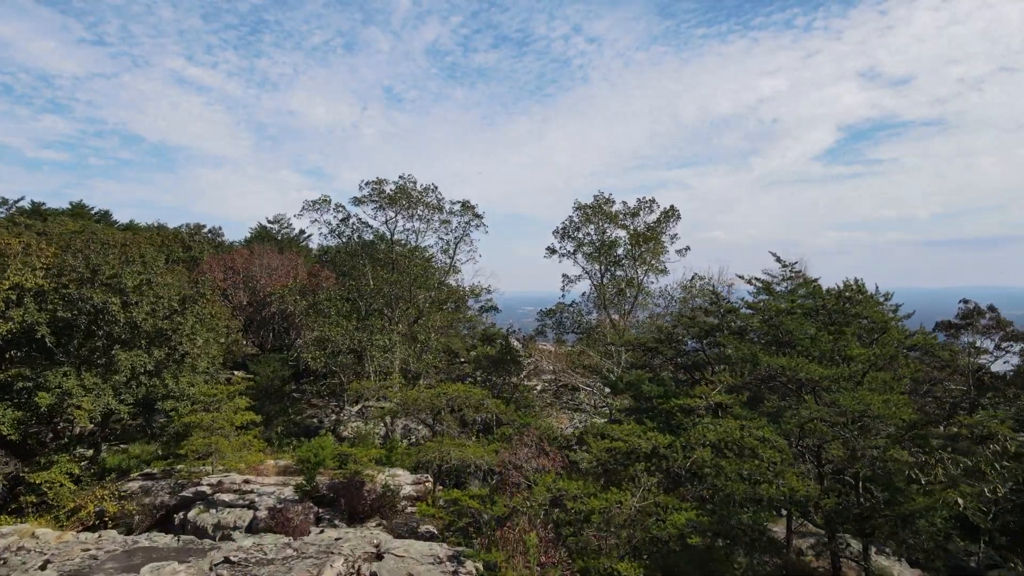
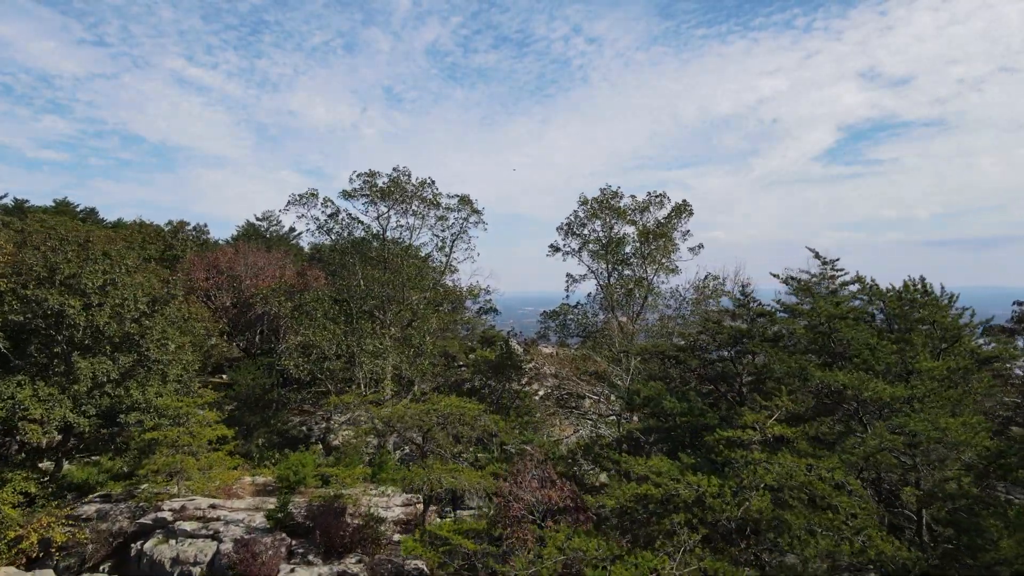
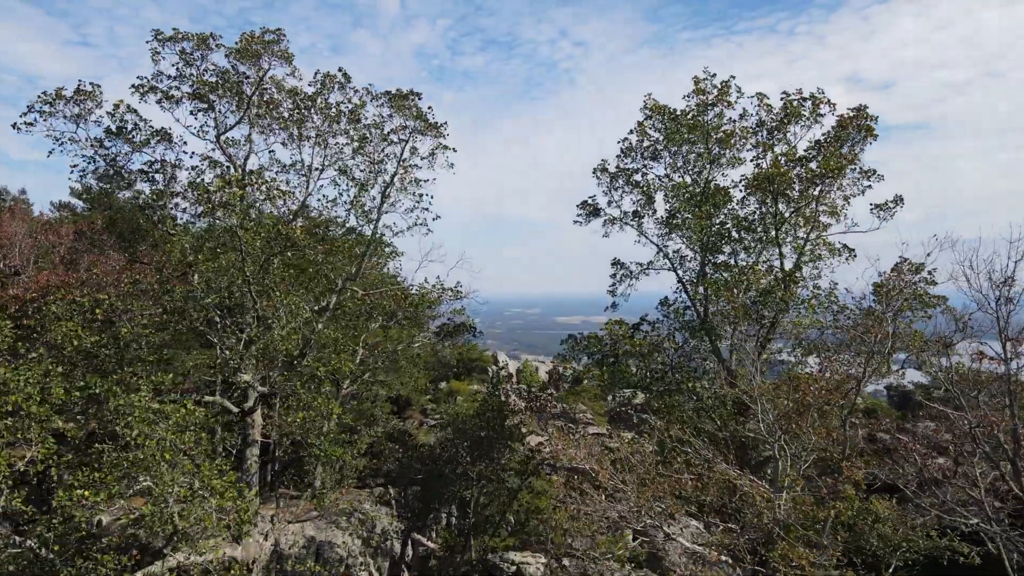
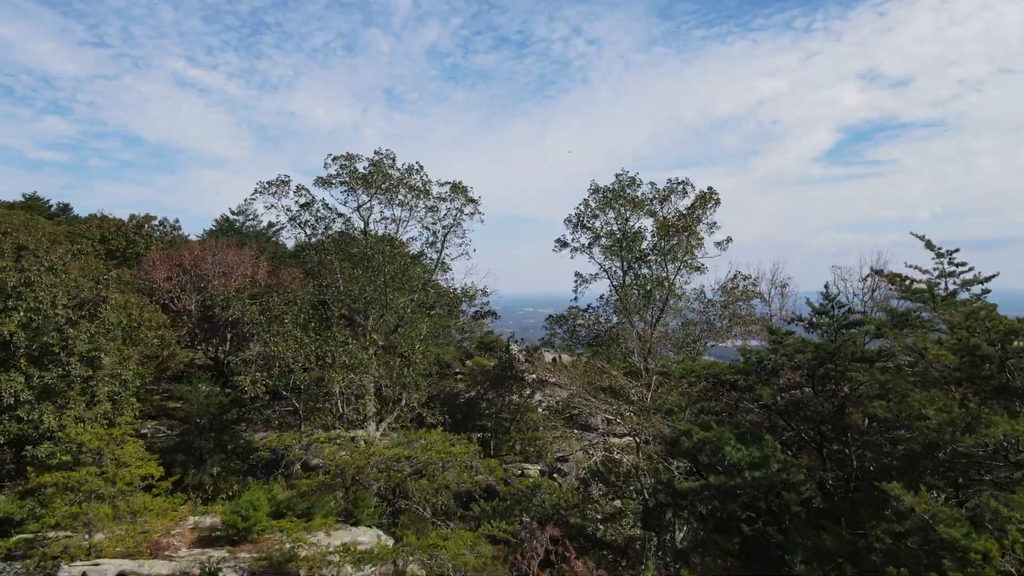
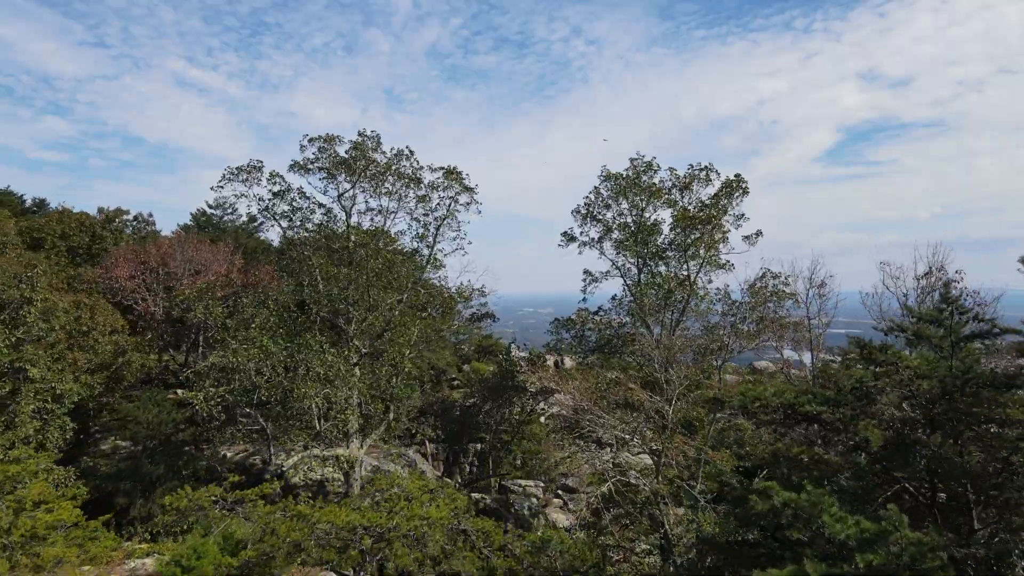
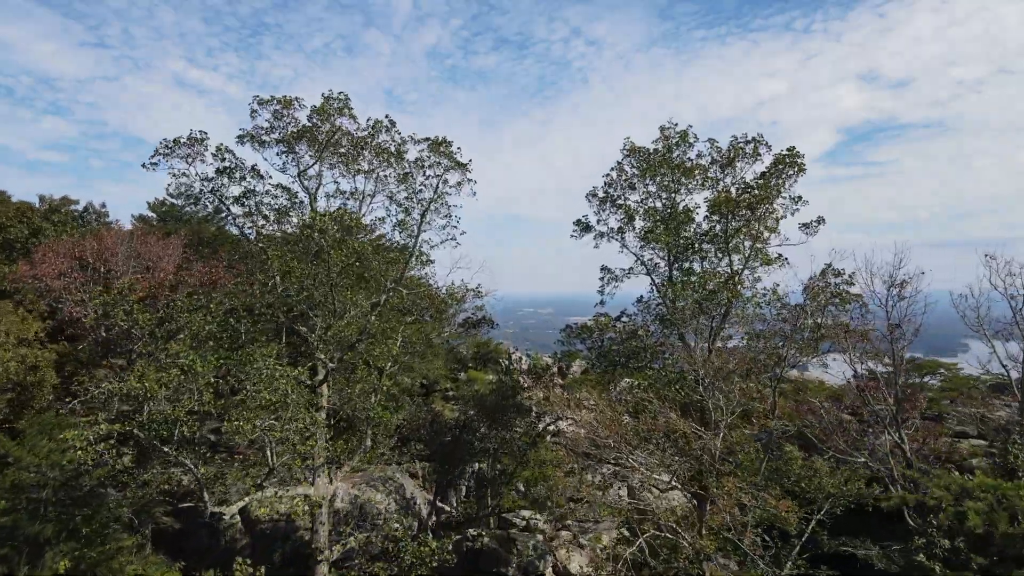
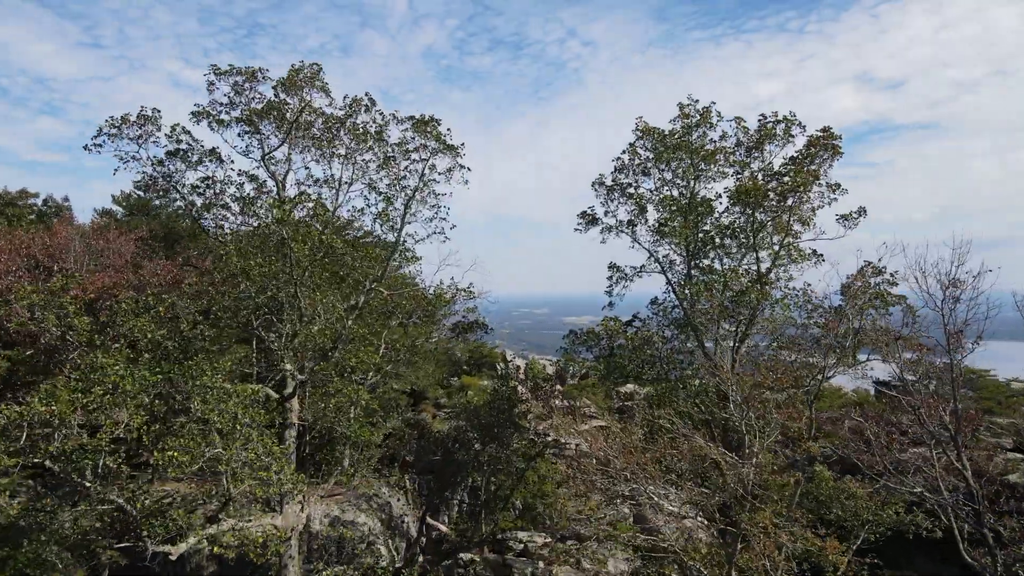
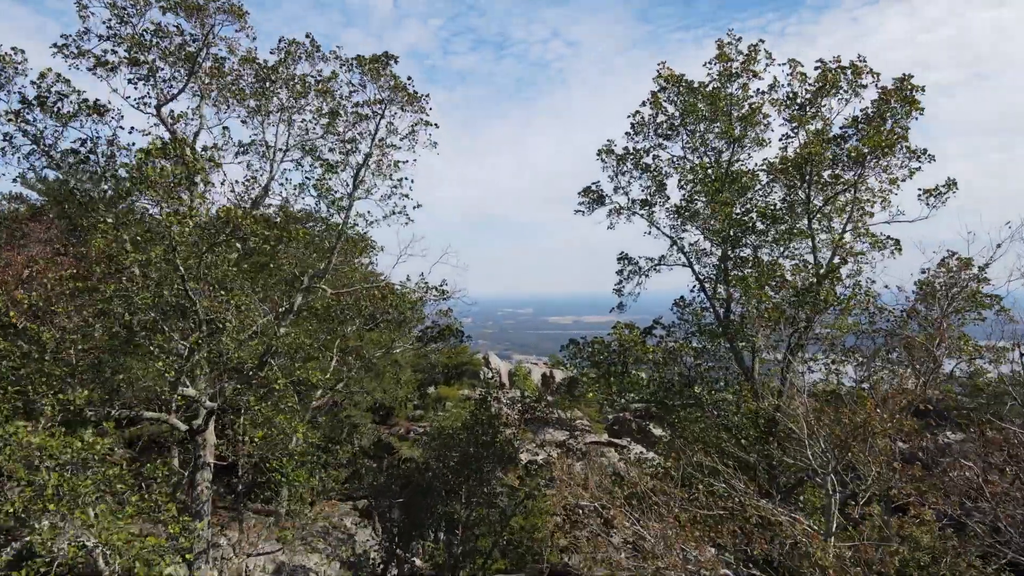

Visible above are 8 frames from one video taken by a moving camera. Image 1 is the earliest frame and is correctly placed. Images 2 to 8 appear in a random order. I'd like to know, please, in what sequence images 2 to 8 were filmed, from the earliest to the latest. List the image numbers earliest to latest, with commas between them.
2, 4, 5, 6, 7, 3, 8
